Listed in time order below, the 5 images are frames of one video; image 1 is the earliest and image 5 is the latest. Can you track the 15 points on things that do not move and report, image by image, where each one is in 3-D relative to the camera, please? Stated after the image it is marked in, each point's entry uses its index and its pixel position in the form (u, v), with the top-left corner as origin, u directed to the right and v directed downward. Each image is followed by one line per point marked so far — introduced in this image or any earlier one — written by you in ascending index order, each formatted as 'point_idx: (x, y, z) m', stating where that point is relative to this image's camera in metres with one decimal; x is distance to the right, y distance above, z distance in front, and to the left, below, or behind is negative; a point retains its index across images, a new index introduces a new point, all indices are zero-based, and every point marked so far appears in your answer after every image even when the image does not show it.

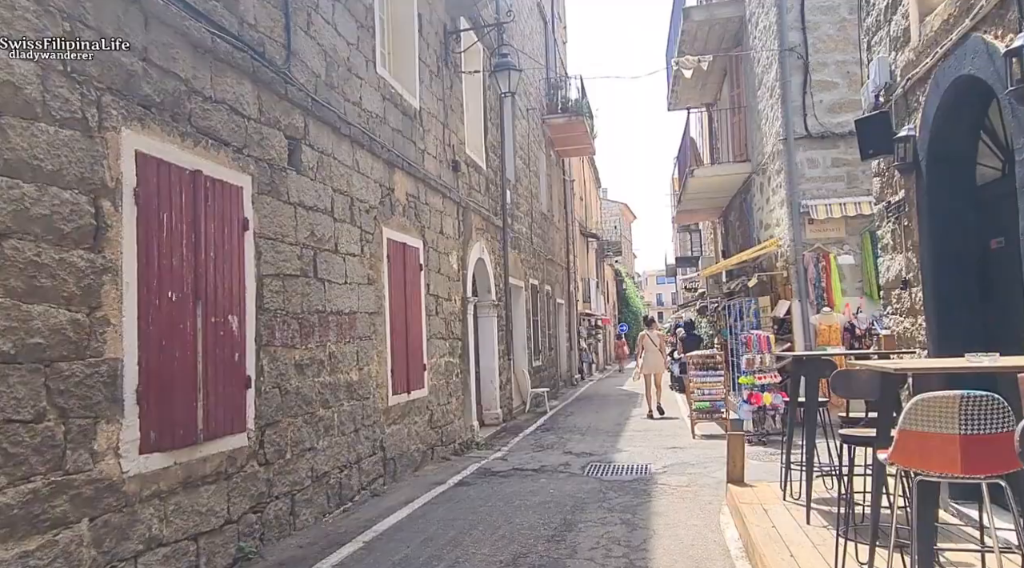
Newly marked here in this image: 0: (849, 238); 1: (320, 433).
0: (+4.9, +0.7, +11.5) m
1: (-1.2, -1.0, +5.5) m
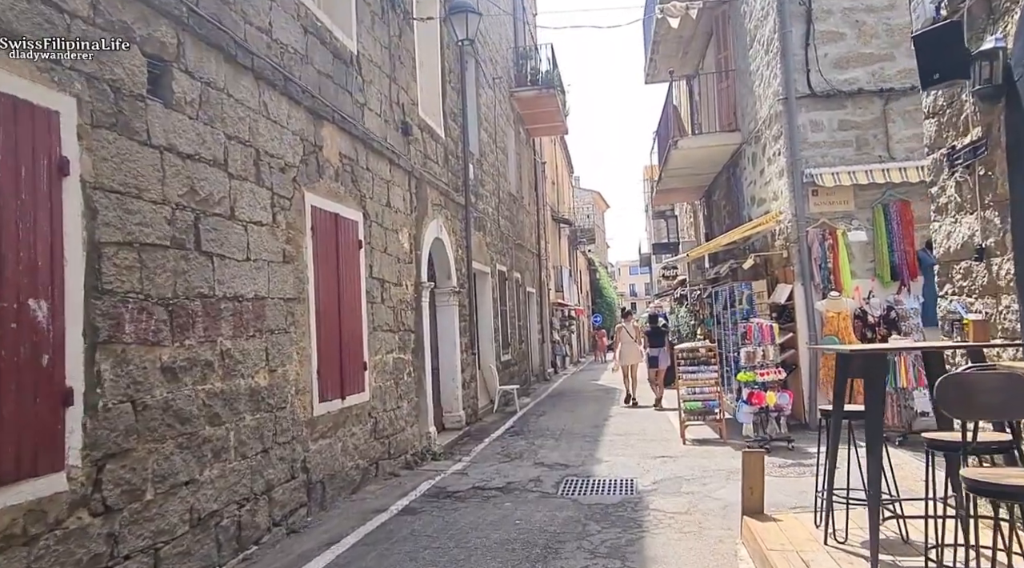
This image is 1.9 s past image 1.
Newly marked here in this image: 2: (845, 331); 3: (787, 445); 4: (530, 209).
0: (+4.4, +1.0, +10.2) m
1: (-1.5, -0.9, +4.1) m
2: (+4.0, -0.5, +9.7) m
3: (+3.1, -1.8, +9.0) m
4: (+0.4, +1.7, +18.7) m
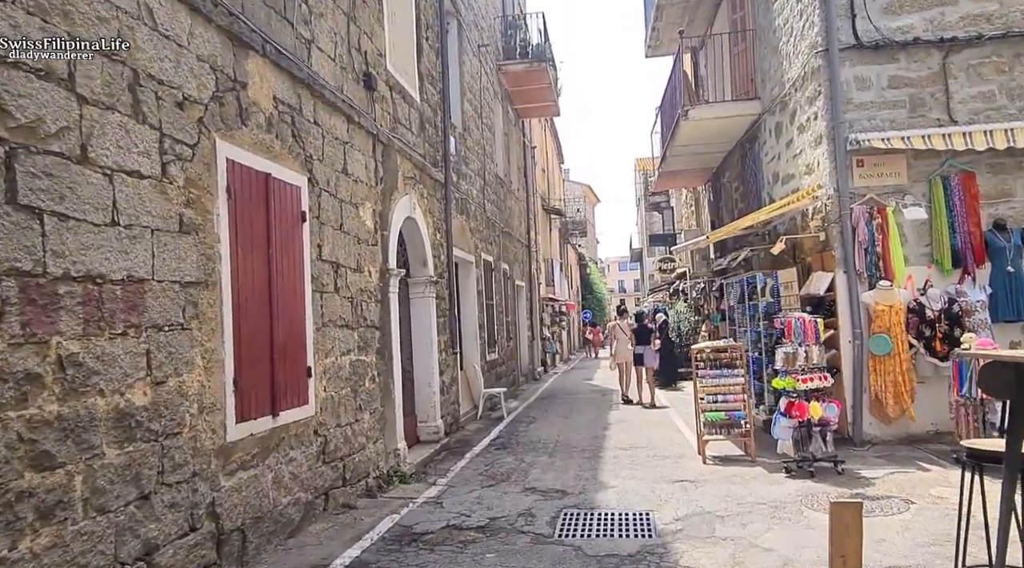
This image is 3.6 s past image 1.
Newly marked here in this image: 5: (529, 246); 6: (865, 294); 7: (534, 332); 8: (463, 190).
0: (+4.3, +1.1, +8.9) m
1: (-1.5, -0.8, +2.7) m
2: (+3.9, -0.4, +8.4) m
3: (+3.0, -1.7, +7.7) m
4: (+0.1, +1.8, +17.3) m
5: (+0.4, +0.8, +18.6) m
6: (+3.7, -0.1, +8.6) m
7: (+0.4, -1.1, +18.6) m
8: (-0.6, +1.2, +10.9) m
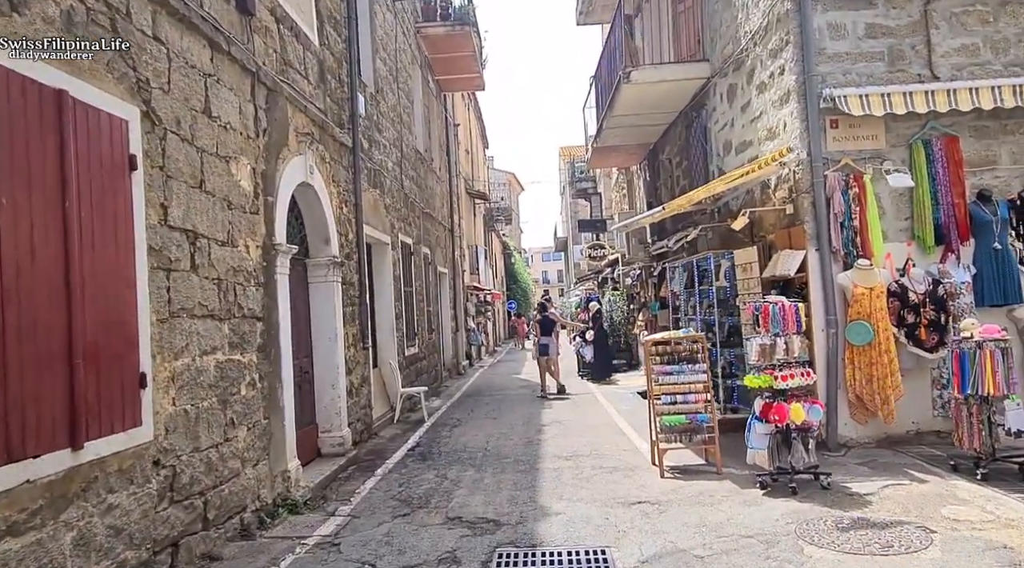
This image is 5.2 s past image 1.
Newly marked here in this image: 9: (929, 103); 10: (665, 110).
0: (+3.6, +1.2, +7.9) m
1: (-1.7, -0.7, +1.2) m
2: (+3.2, -0.3, +7.4) m
3: (+2.4, -1.5, +6.6) m
4: (-1.4, +2.1, +15.9) m
5: (-1.2, +1.1, +17.2) m
6: (+3.0, +0.1, +7.6) m
7: (-1.1, -0.8, +17.3) m
8: (-1.5, +1.4, +9.4) m
9: (+3.8, +1.6, +7.7) m
10: (+2.0, +2.2, +10.9) m
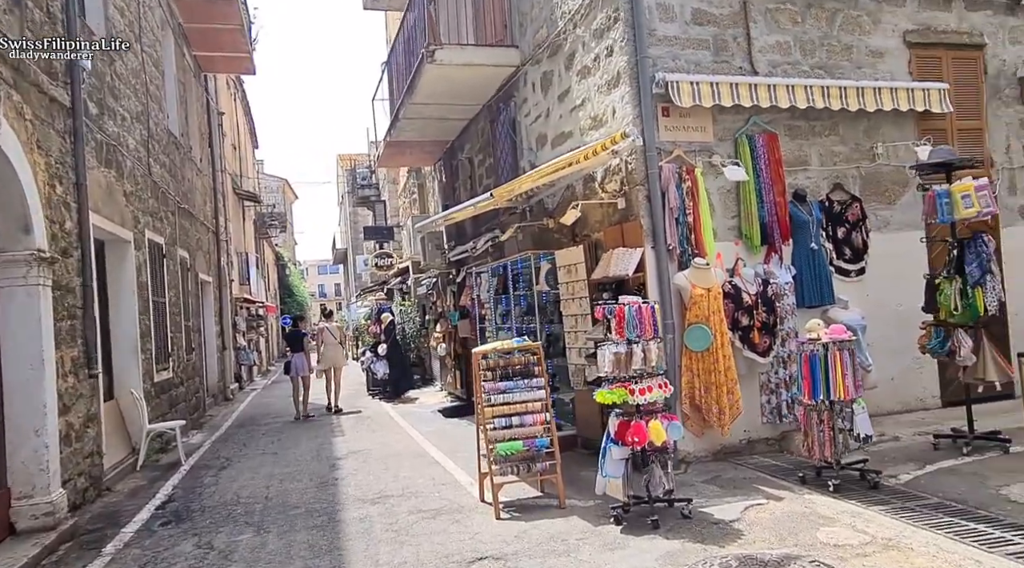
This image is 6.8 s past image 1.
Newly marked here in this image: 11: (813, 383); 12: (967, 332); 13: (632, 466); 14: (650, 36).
0: (+1.8, +1.2, +7.4) m
1: (-1.5, -0.6, -0.5) m
2: (+1.6, -0.3, +6.8) m
3: (+1.1, -1.5, +5.8) m
4: (-5.0, +1.9, +13.8) m
5: (-5.2, +0.9, +15.1) m
6: (+1.3, +0.1, +6.9) m
7: (-5.2, -1.0, +15.1) m
8: (-3.5, +1.3, +7.5) m
9: (+2.1, +1.6, +7.2) m
10: (-0.5, +2.2, +9.9) m
11: (+2.2, -0.7, +6.3) m
12: (+3.8, -0.4, +7.0) m
13: (+0.7, -1.0, +4.7) m
14: (+1.2, +2.1, +7.3) m
